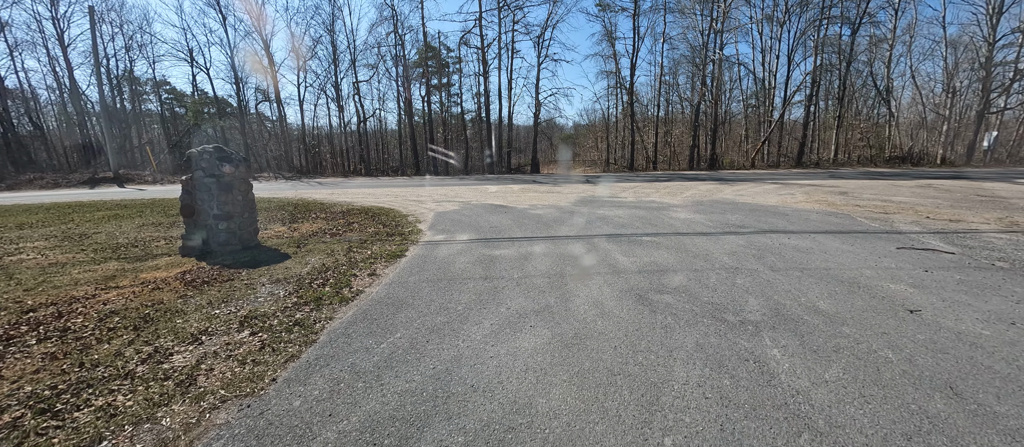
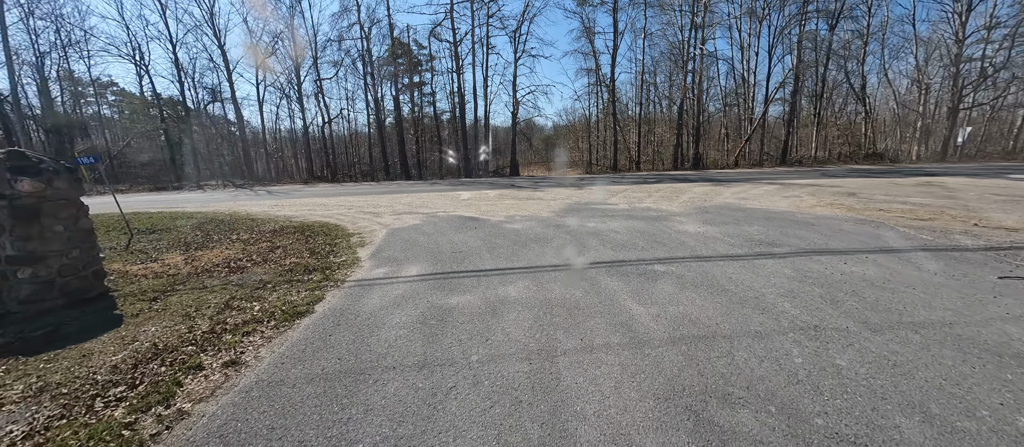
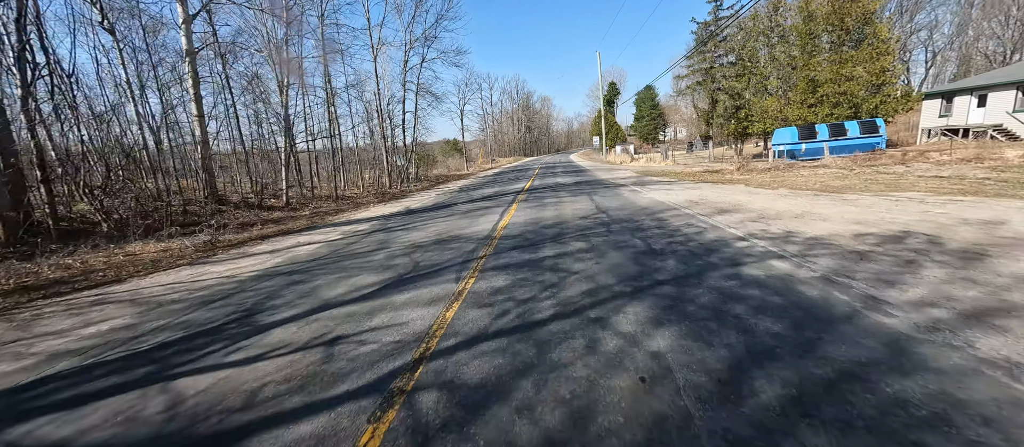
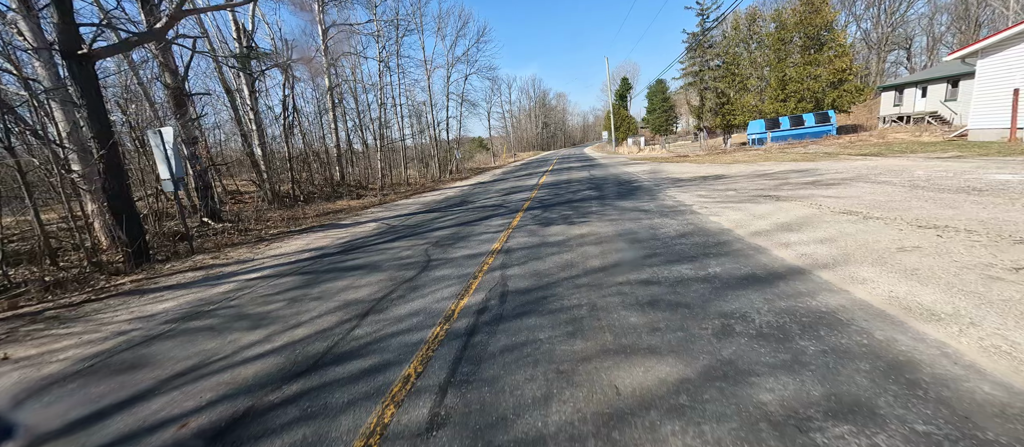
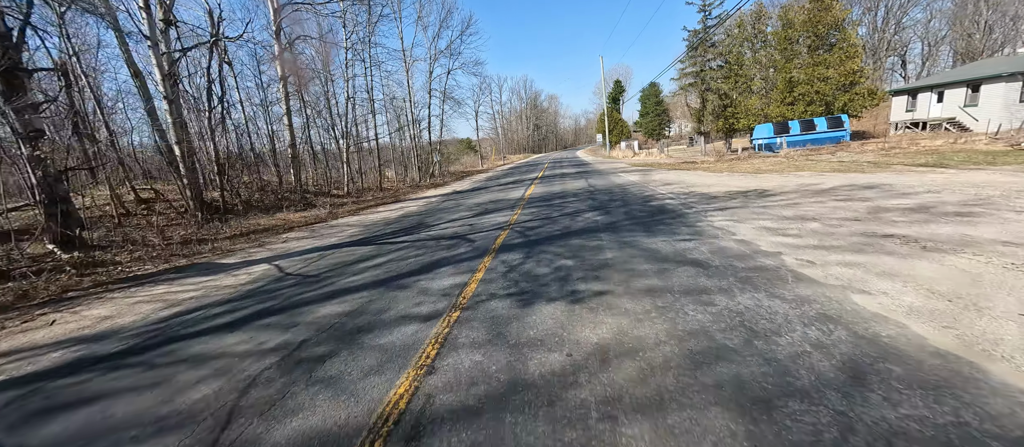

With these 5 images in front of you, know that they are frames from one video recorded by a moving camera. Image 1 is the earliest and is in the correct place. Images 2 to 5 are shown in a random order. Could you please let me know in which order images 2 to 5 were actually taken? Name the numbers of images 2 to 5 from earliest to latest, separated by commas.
2, 4, 5, 3
